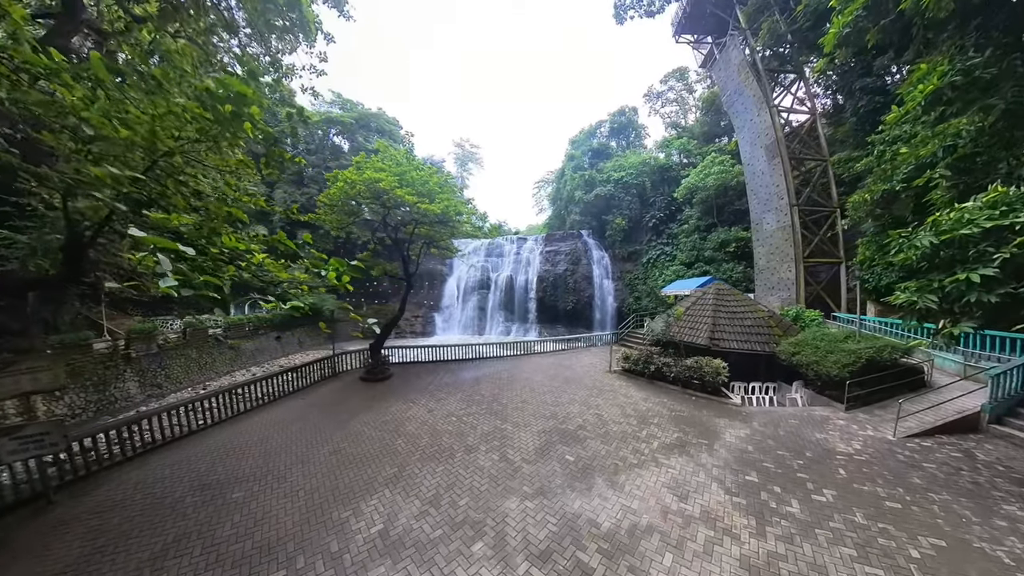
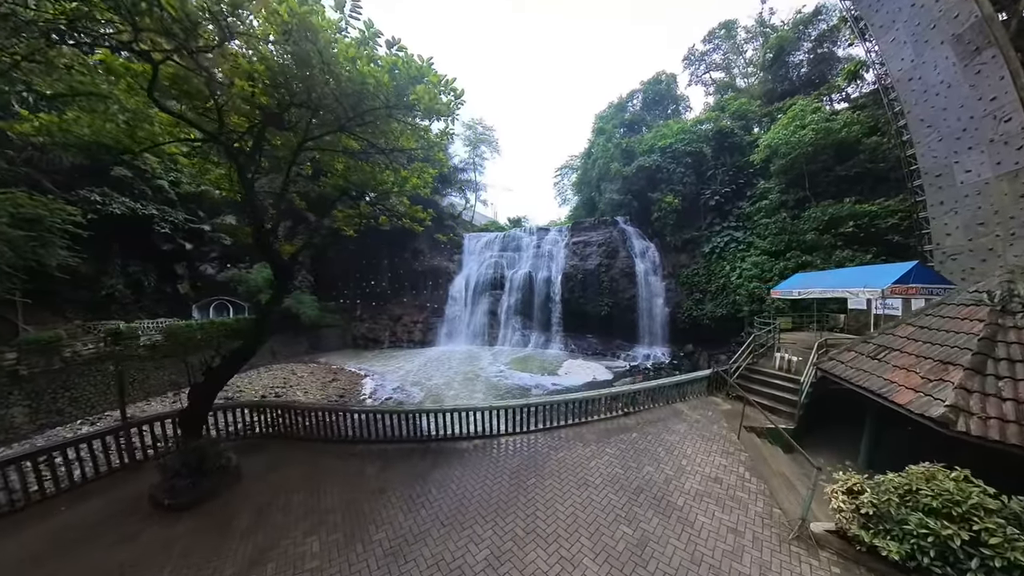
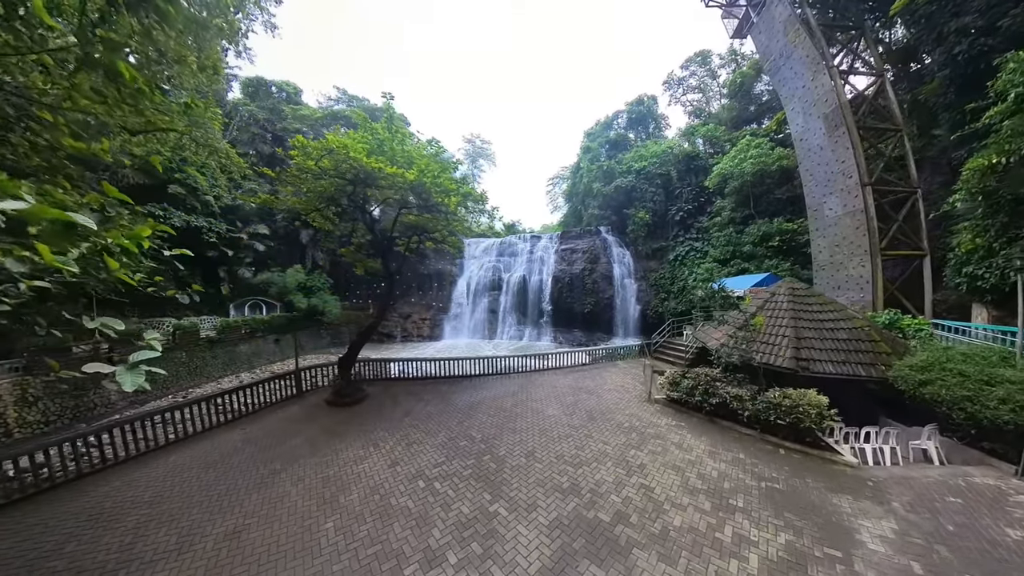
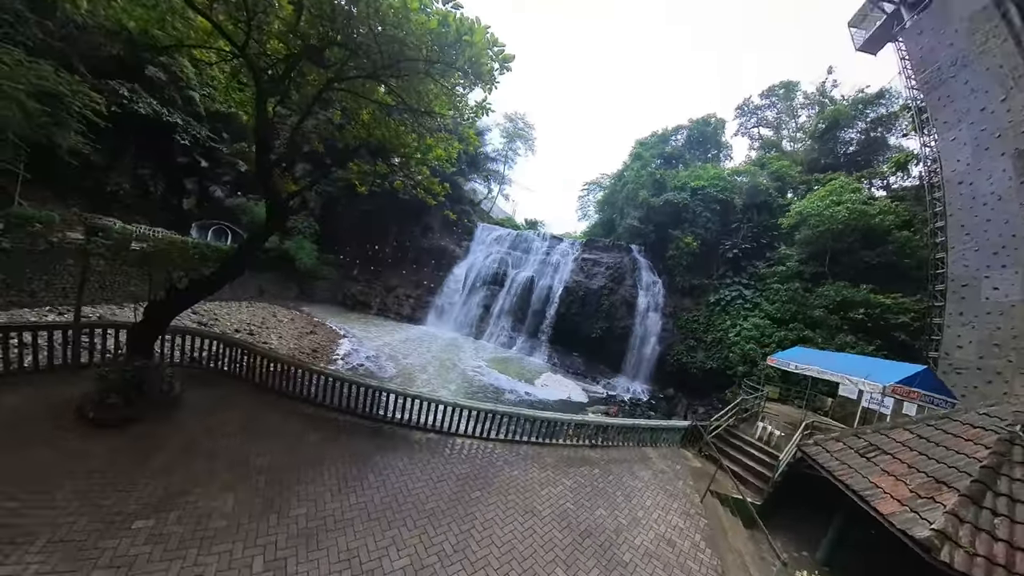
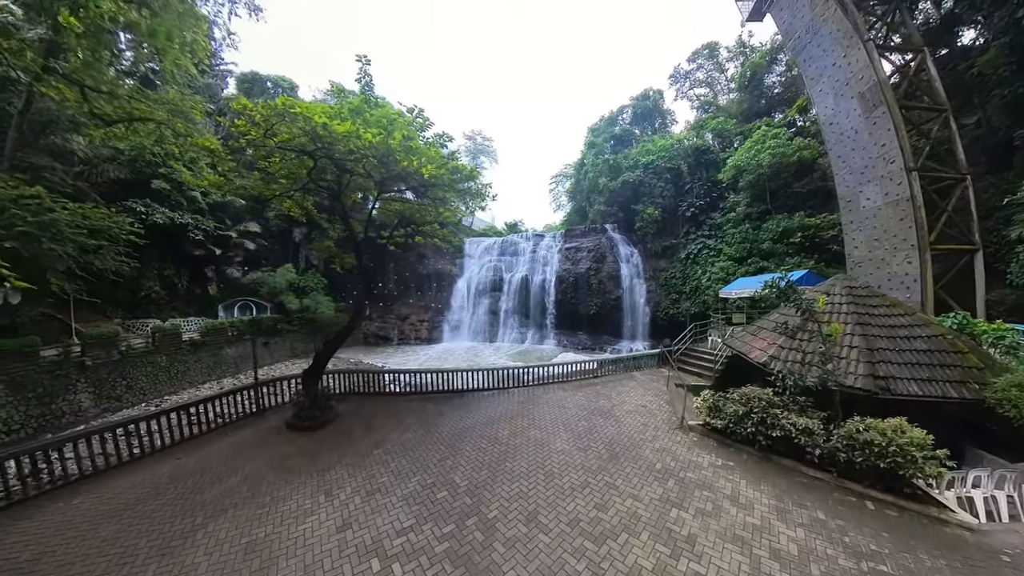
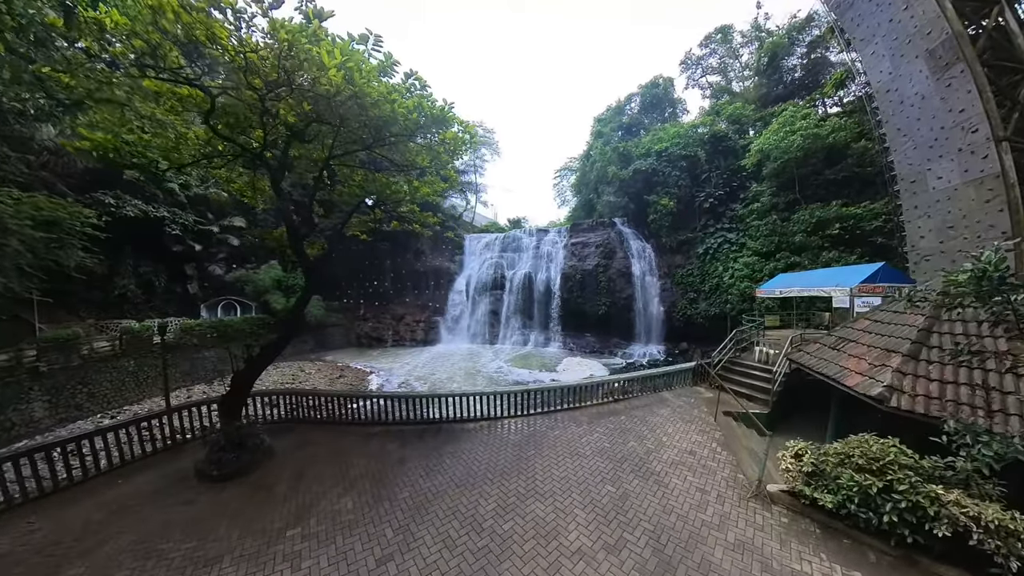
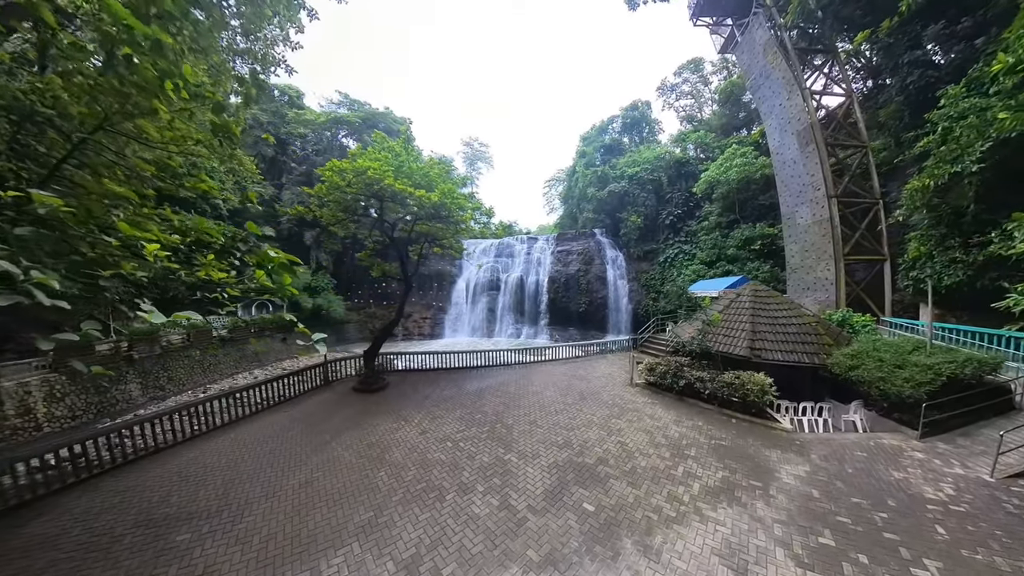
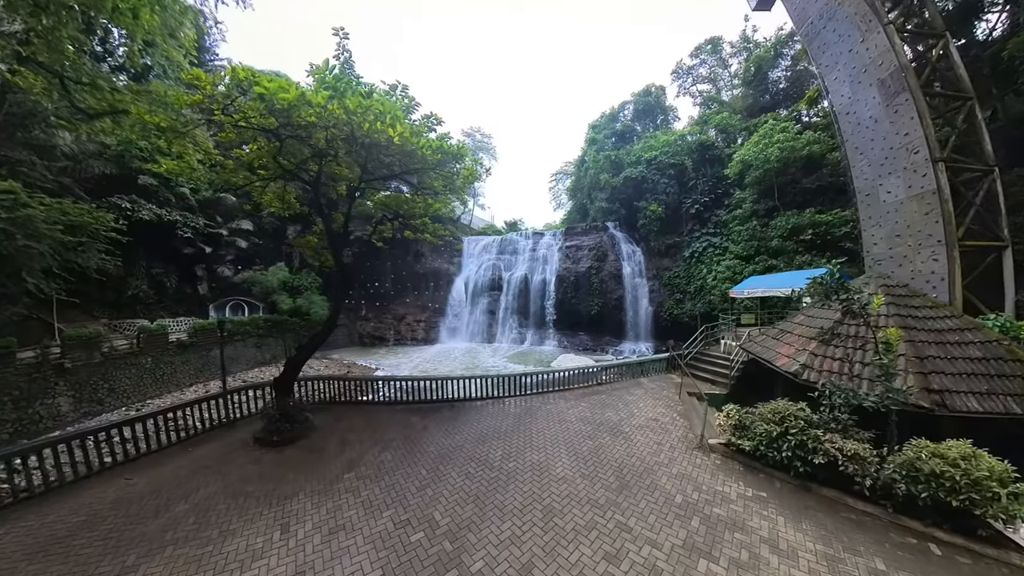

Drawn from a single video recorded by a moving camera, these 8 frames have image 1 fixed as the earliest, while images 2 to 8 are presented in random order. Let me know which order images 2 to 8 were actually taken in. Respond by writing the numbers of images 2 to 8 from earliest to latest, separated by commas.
7, 3, 5, 8, 6, 2, 4
